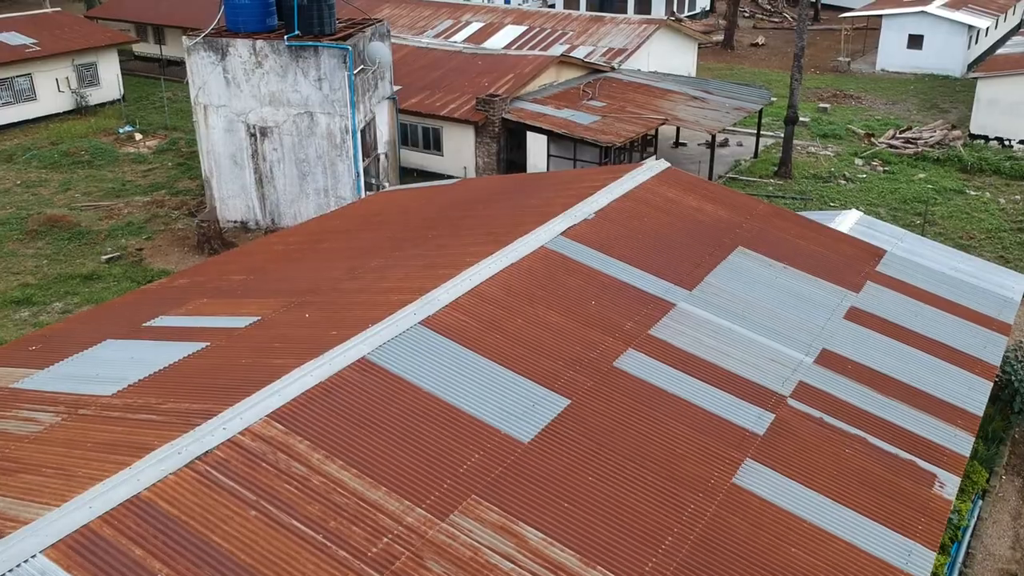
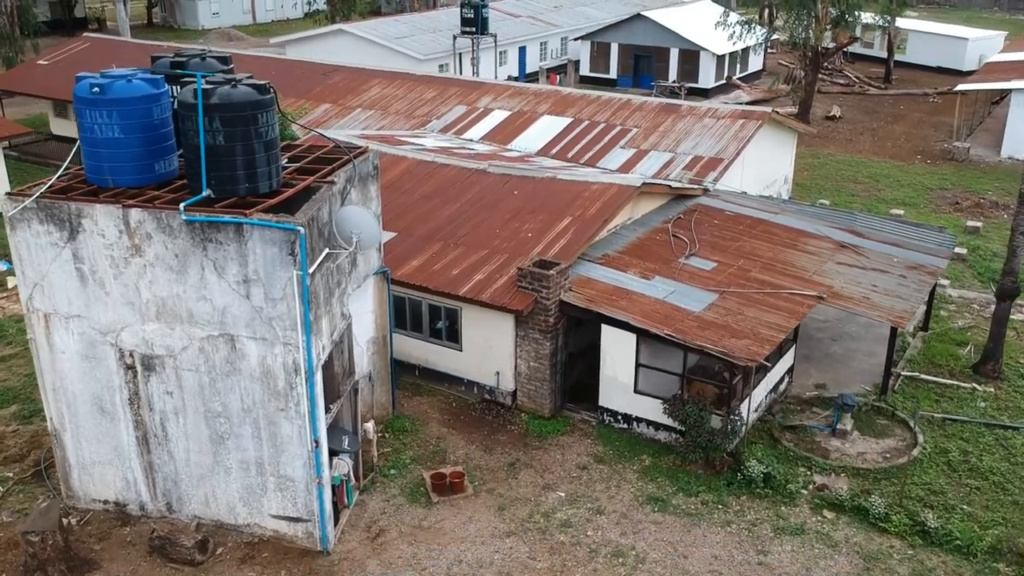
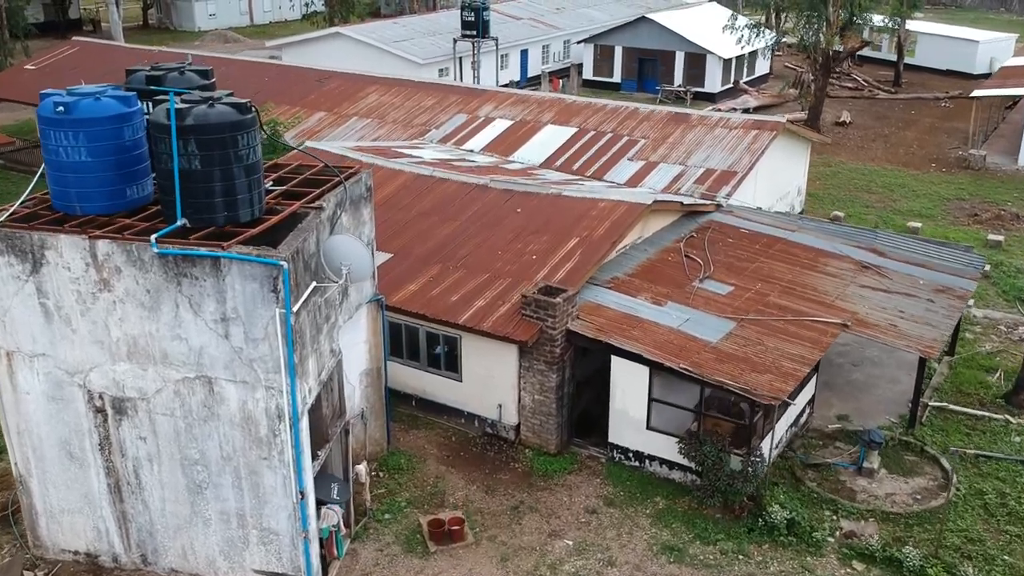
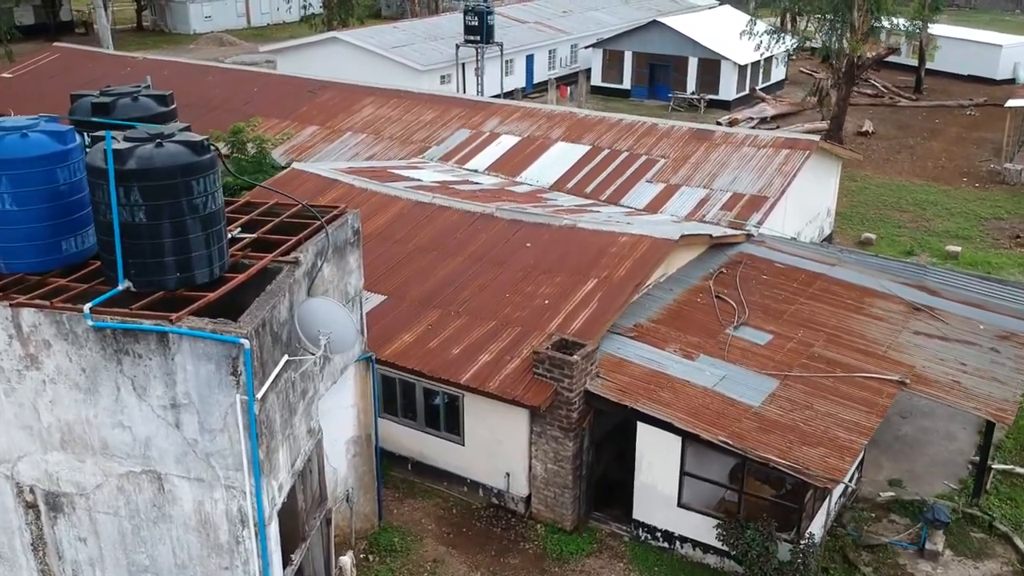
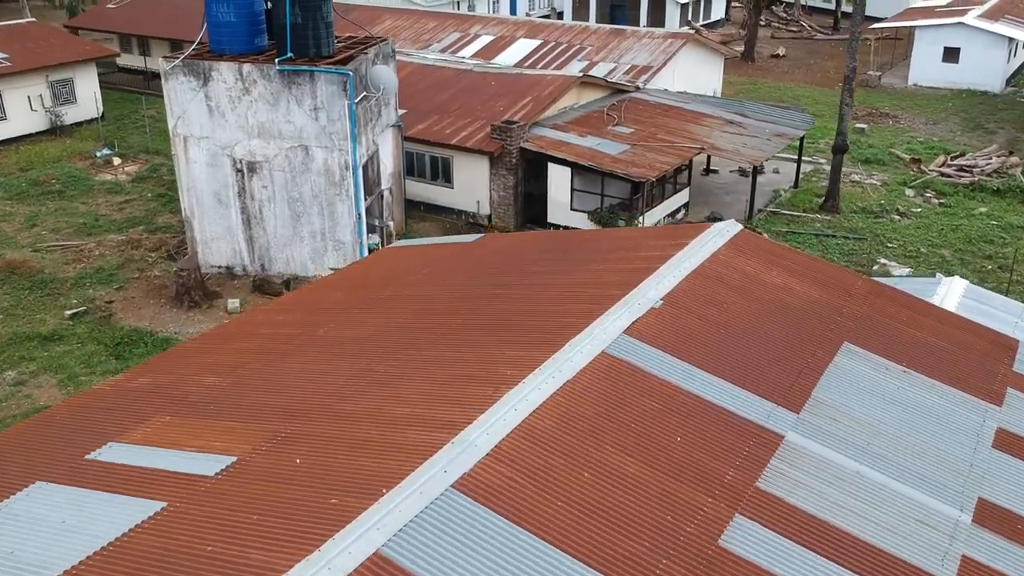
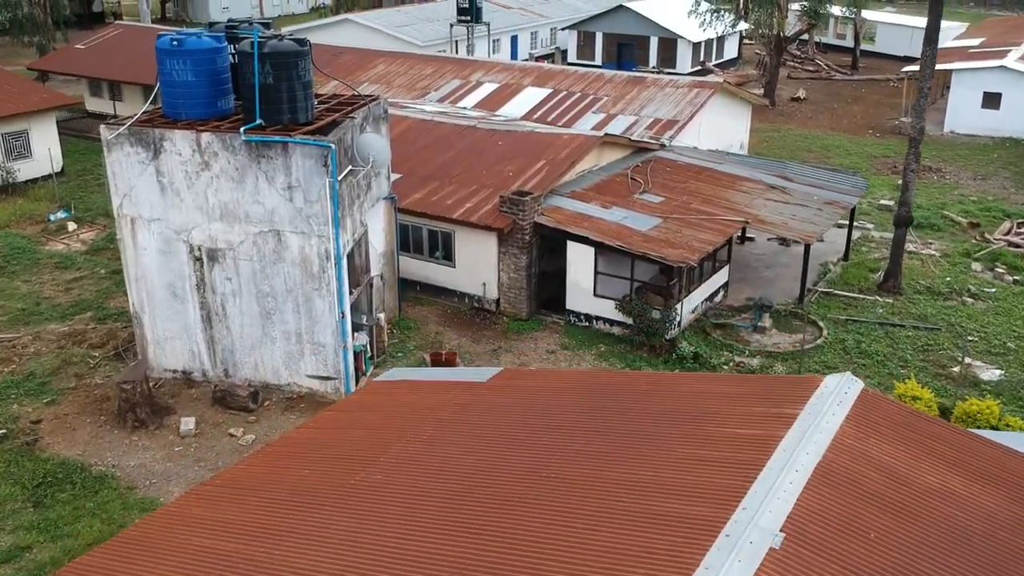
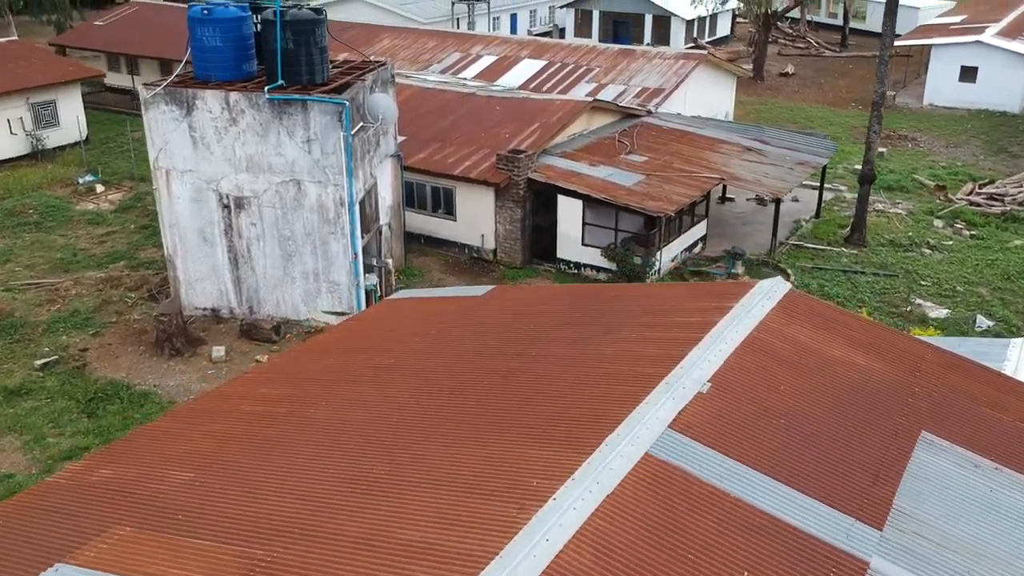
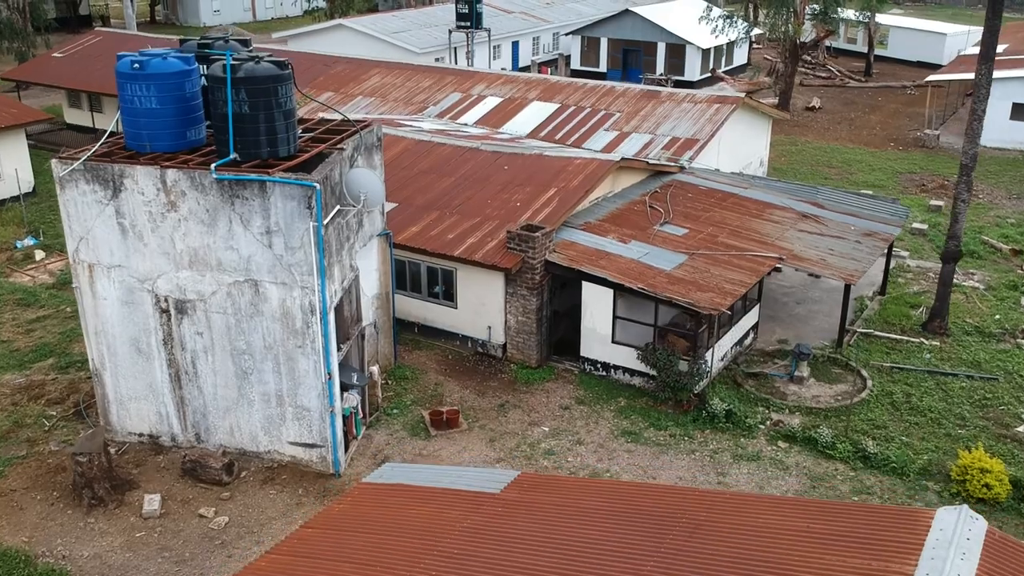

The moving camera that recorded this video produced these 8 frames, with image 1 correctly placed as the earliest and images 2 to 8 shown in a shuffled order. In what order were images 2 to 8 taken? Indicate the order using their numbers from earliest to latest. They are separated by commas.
5, 7, 6, 8, 2, 3, 4
